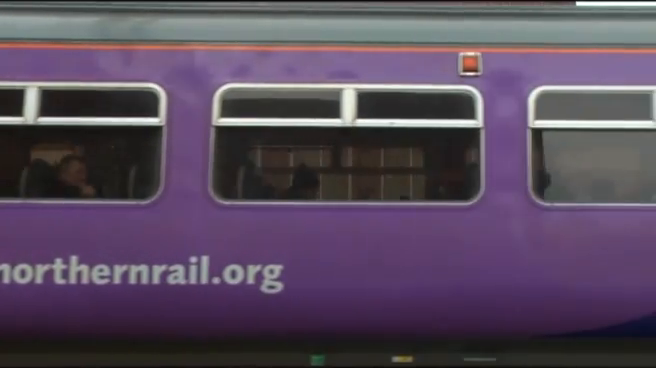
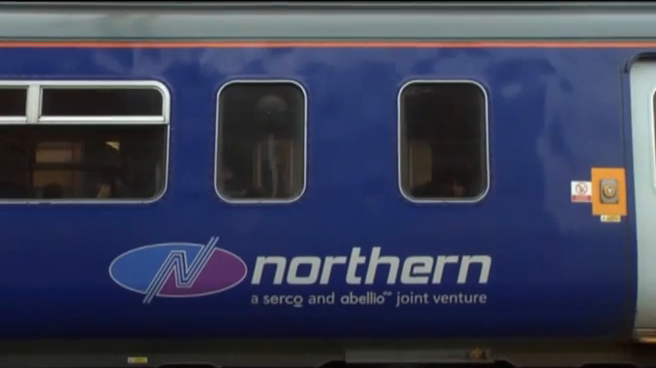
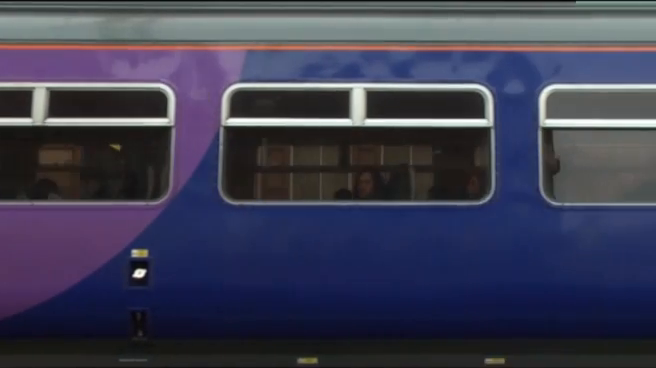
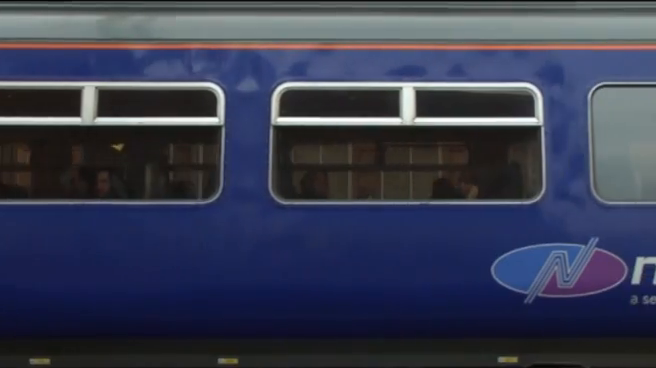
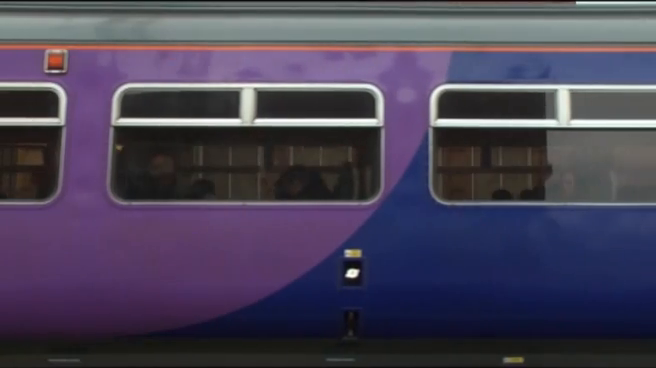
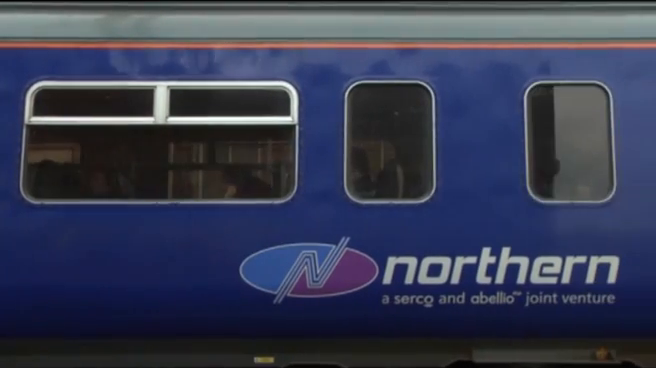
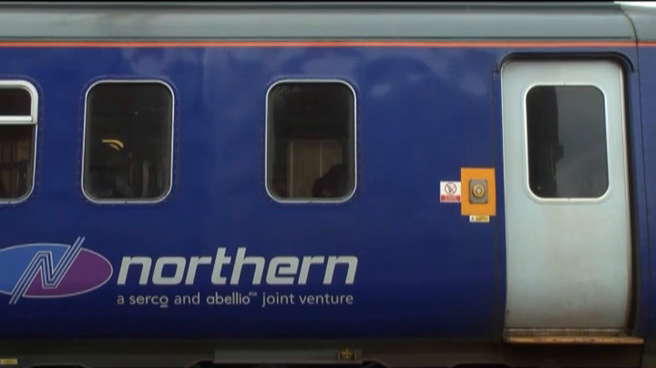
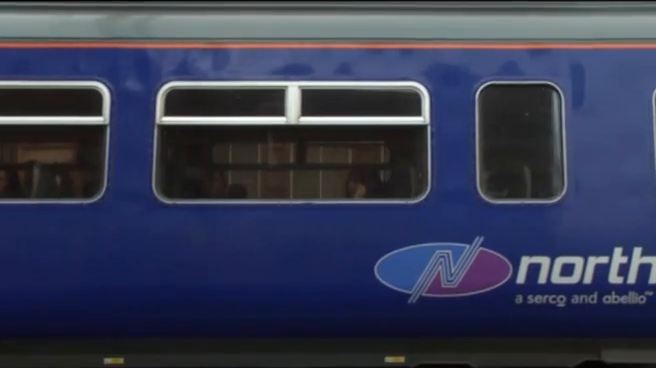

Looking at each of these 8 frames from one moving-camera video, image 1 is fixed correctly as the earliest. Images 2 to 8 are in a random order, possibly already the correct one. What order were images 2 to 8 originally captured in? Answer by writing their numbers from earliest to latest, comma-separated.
5, 3, 4, 8, 6, 2, 7
